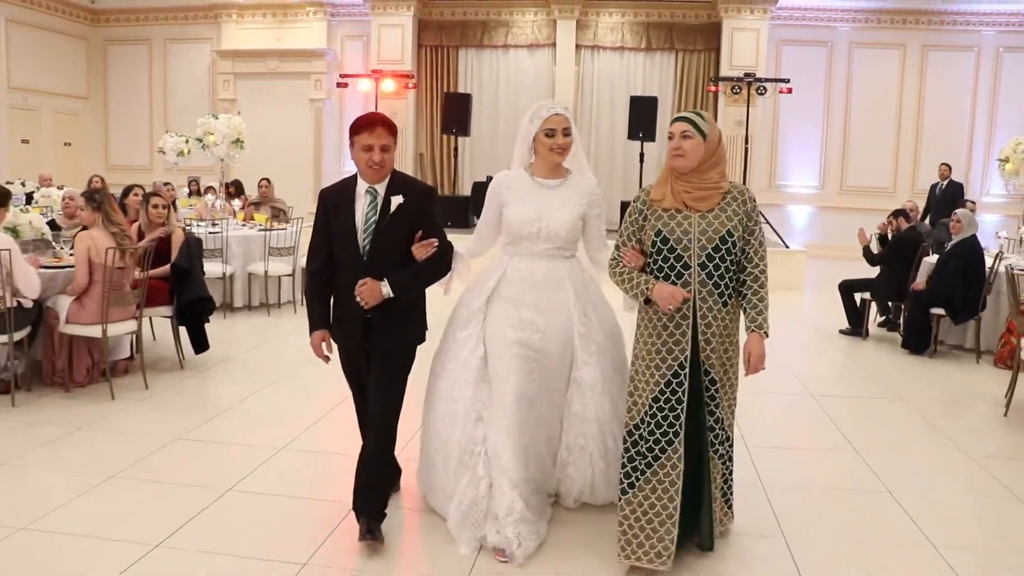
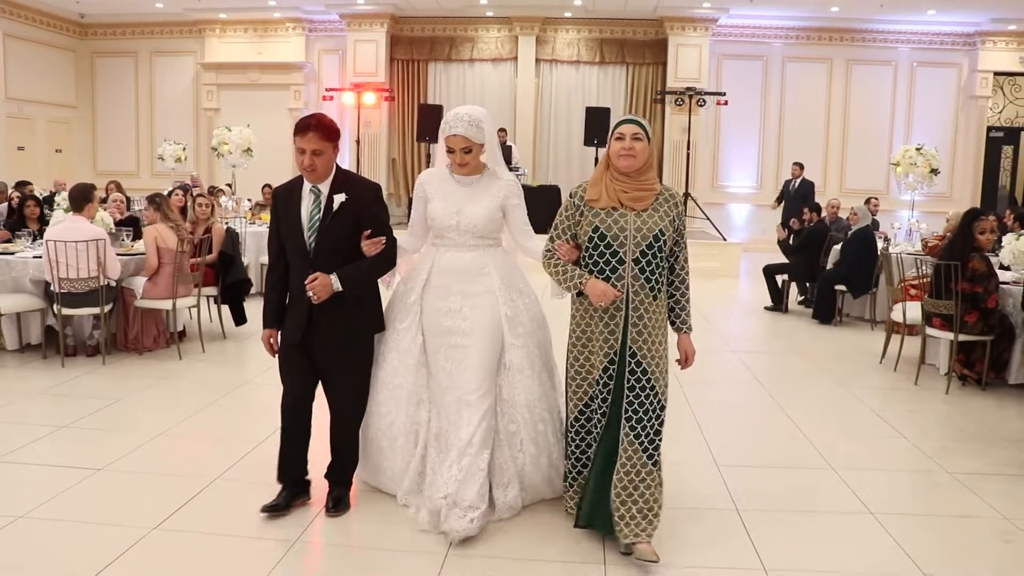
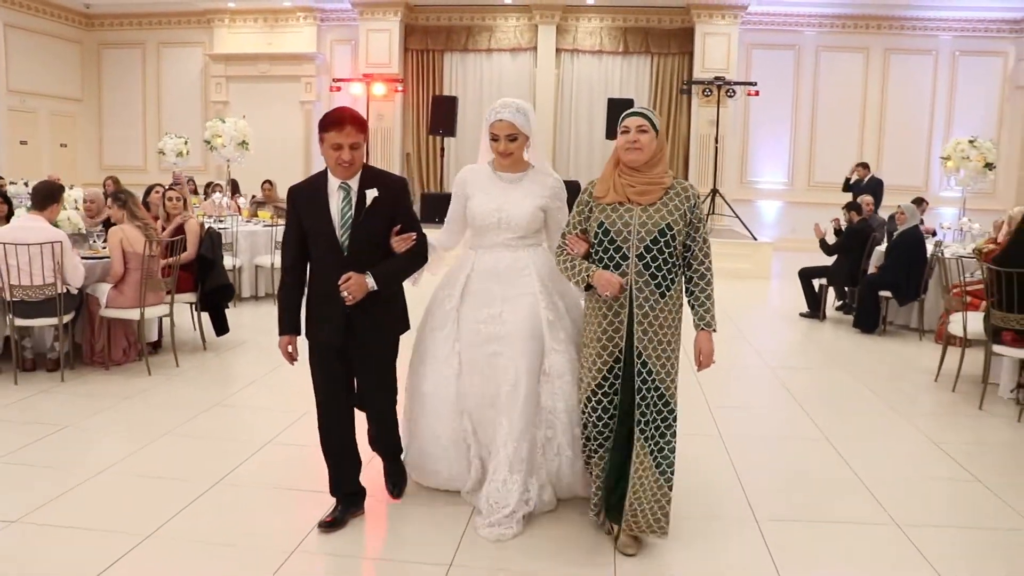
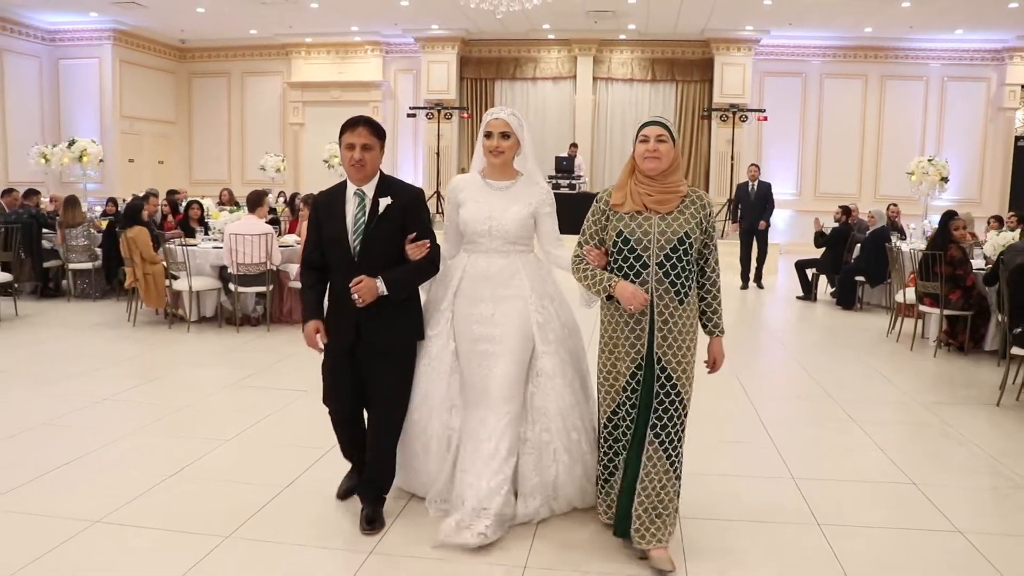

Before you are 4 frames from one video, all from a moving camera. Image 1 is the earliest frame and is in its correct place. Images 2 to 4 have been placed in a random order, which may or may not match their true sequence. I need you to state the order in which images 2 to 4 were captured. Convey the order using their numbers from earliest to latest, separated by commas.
3, 2, 4
